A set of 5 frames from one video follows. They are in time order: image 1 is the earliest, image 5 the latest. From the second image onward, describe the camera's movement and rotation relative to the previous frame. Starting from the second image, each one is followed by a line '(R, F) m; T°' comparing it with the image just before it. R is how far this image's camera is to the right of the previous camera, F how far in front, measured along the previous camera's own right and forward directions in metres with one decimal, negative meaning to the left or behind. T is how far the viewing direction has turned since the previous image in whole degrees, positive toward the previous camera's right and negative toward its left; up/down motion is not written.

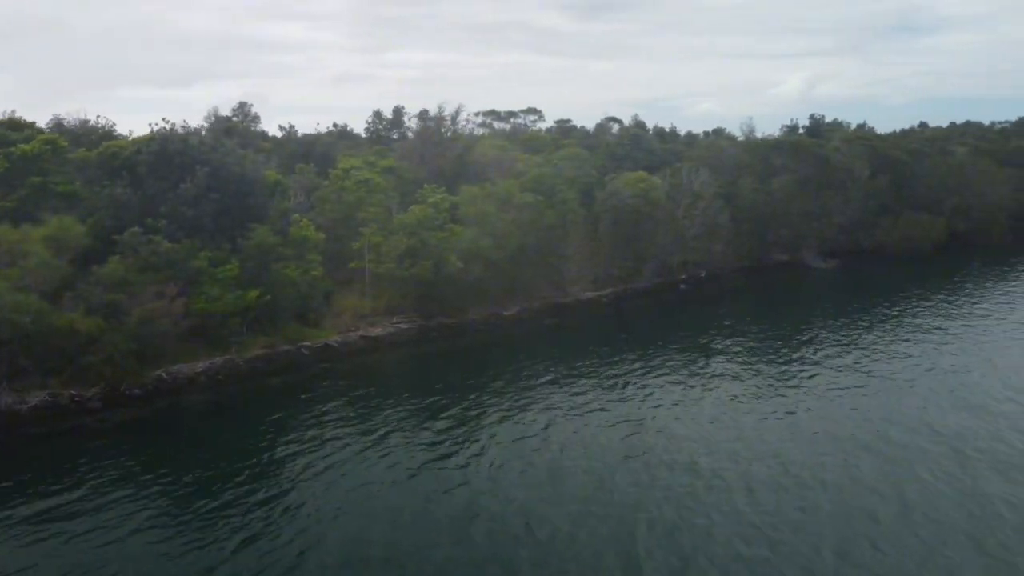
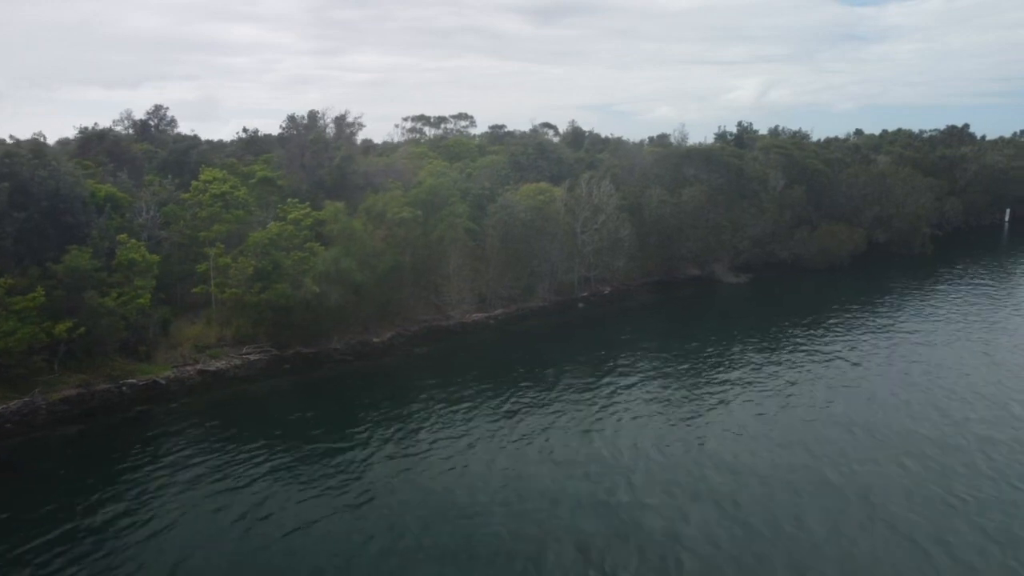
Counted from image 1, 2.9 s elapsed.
(+5.2, +4.1) m; +3°
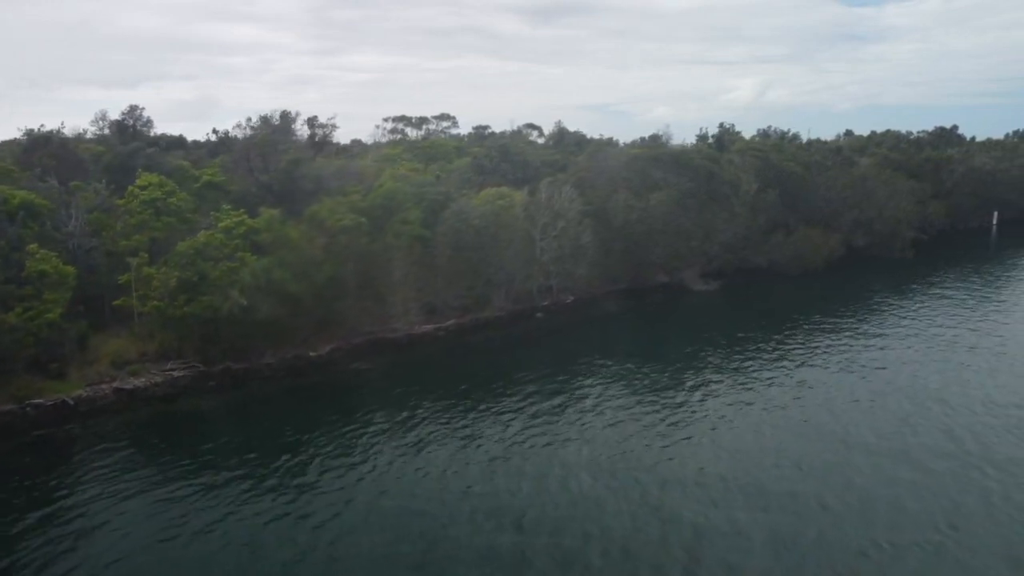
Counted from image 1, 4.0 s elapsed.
(+3.2, +2.3) m; 0°
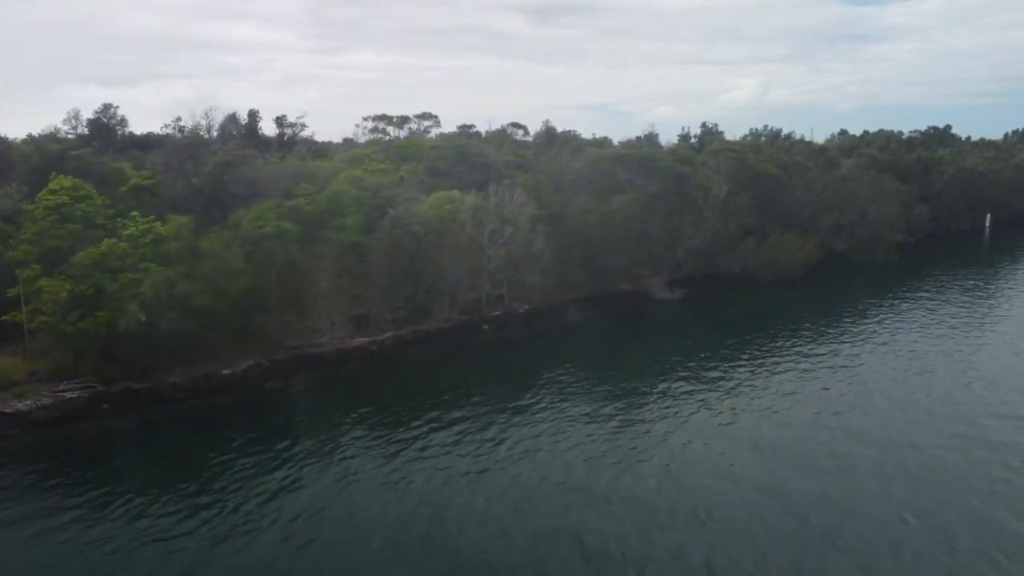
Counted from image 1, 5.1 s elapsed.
(+3.7, +3.5) m; 0°
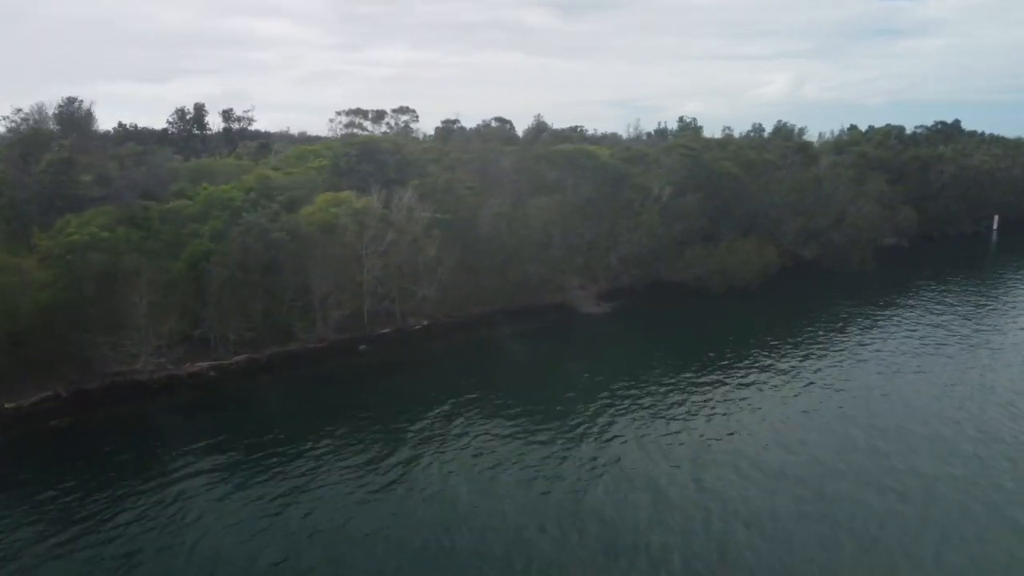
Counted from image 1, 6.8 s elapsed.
(+8.2, +7.0) m; -2°
